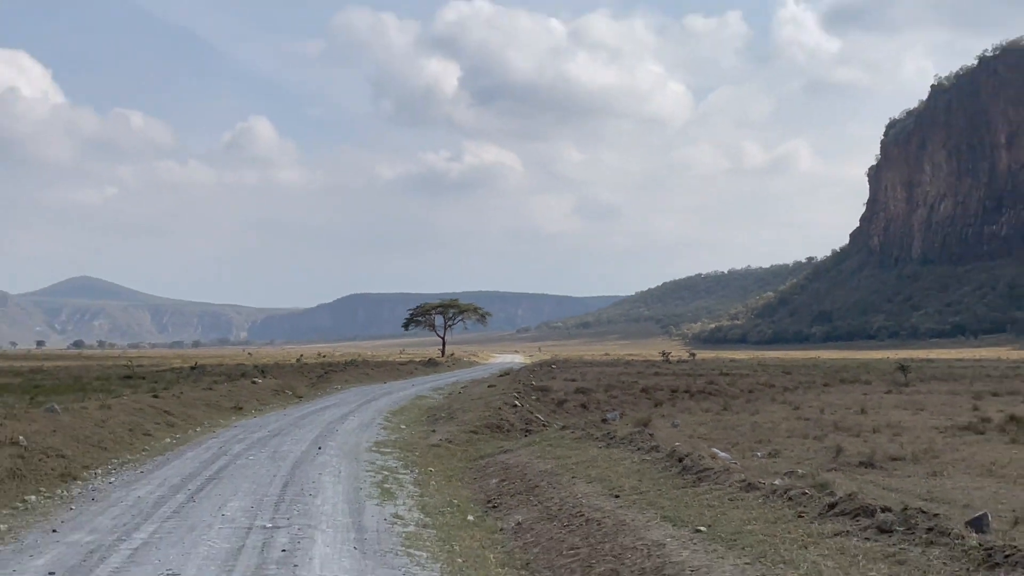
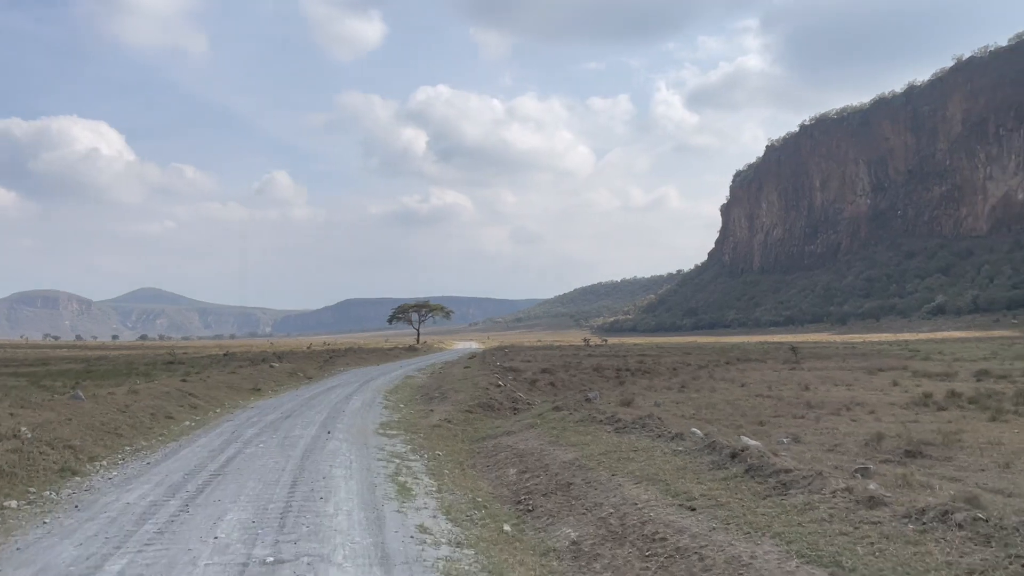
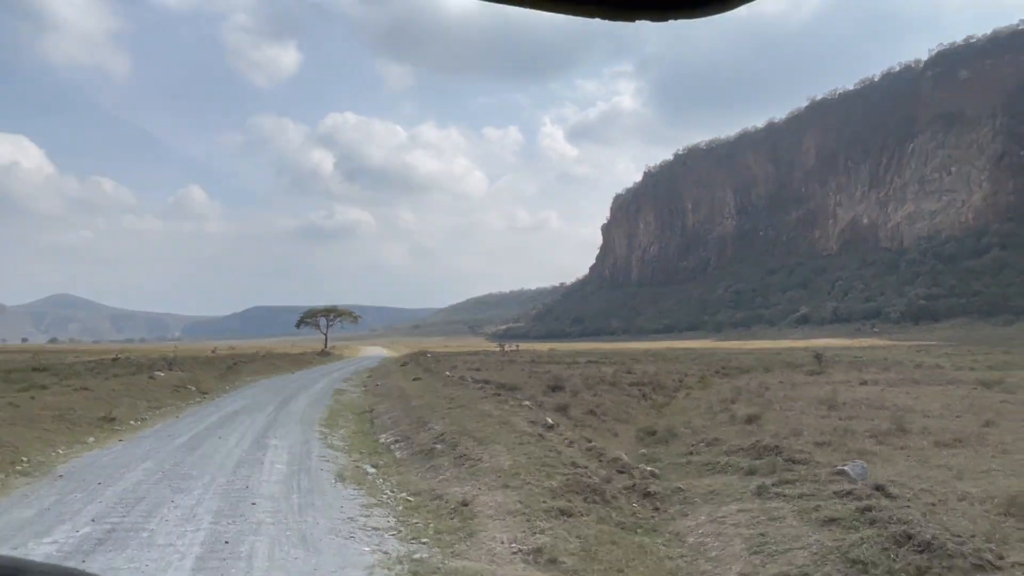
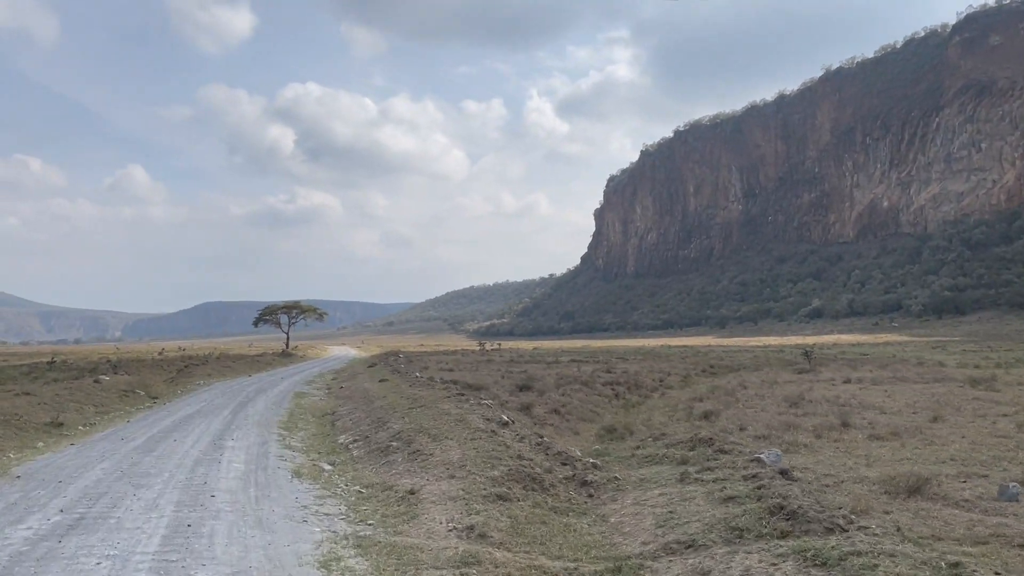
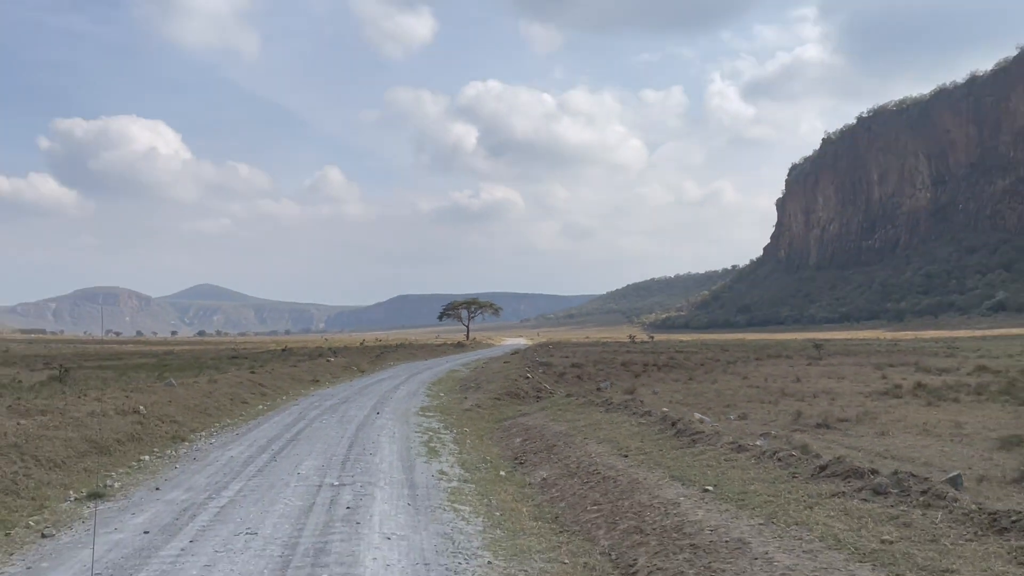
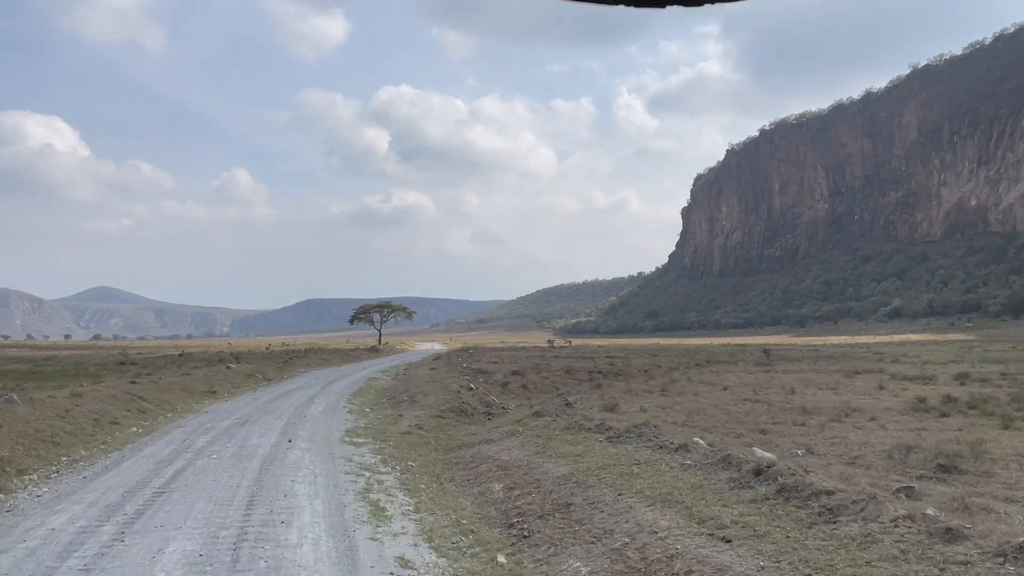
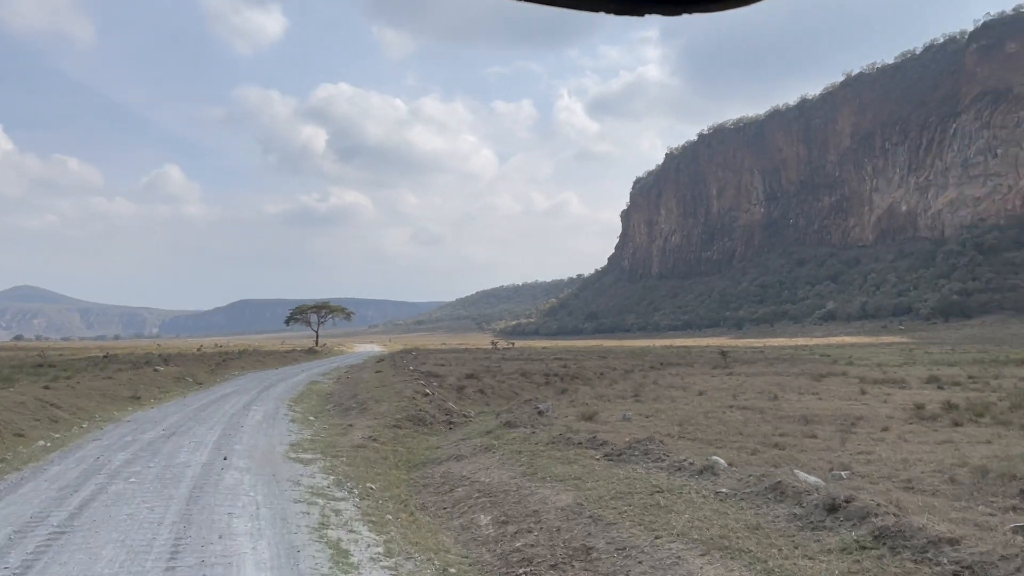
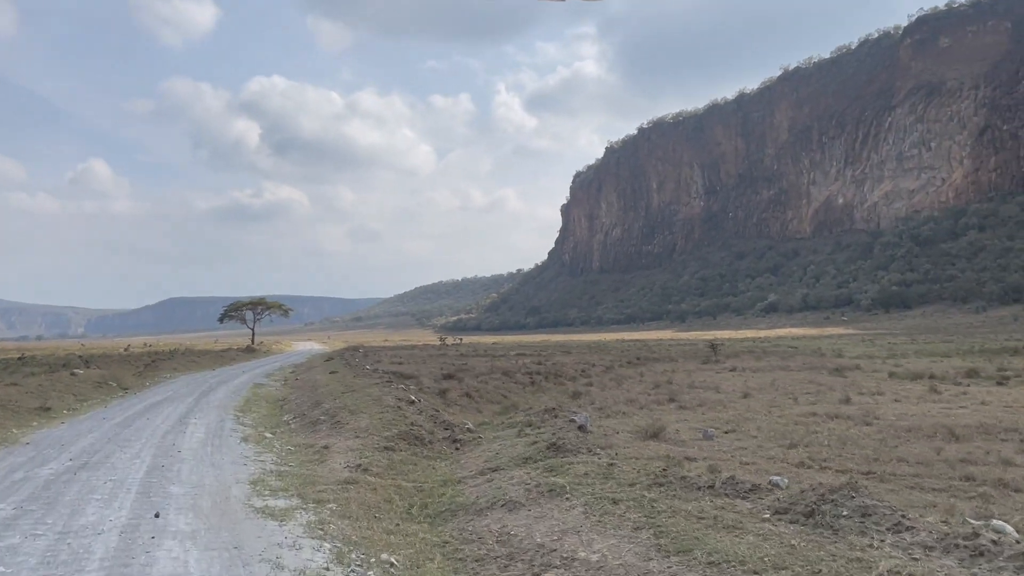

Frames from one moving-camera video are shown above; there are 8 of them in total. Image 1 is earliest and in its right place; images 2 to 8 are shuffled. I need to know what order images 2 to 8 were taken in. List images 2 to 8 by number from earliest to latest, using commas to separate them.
5, 2, 6, 7, 8, 4, 3
